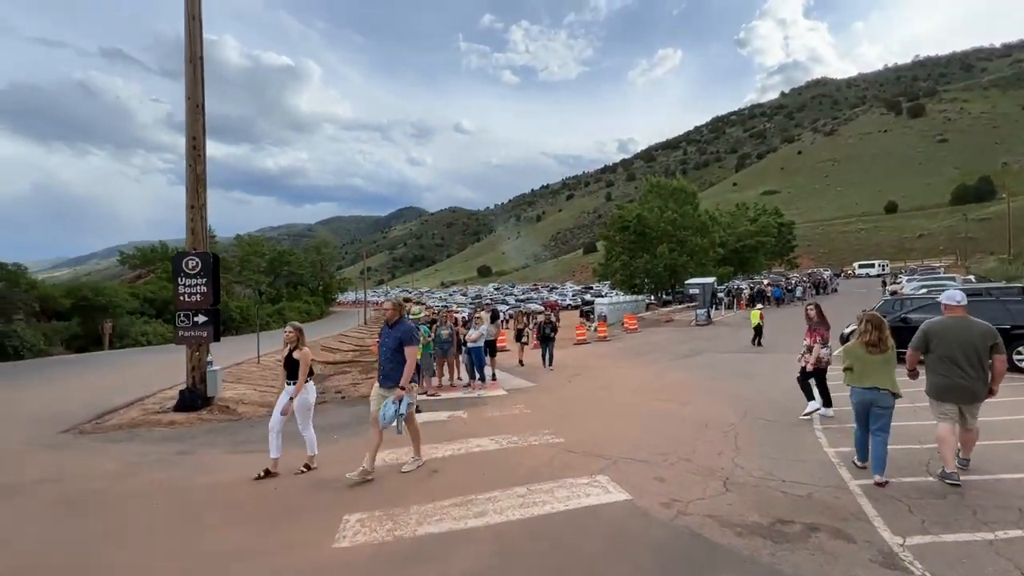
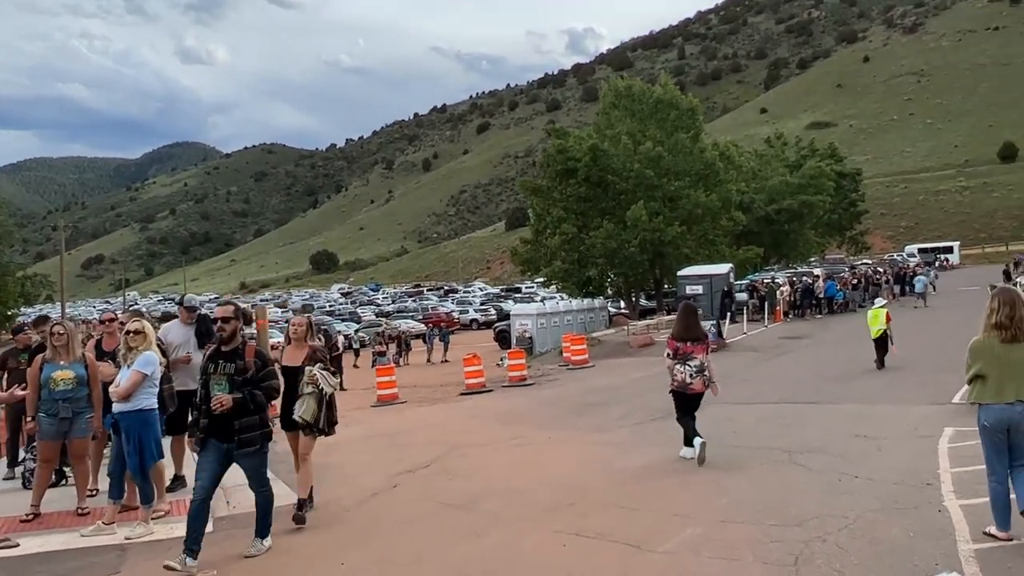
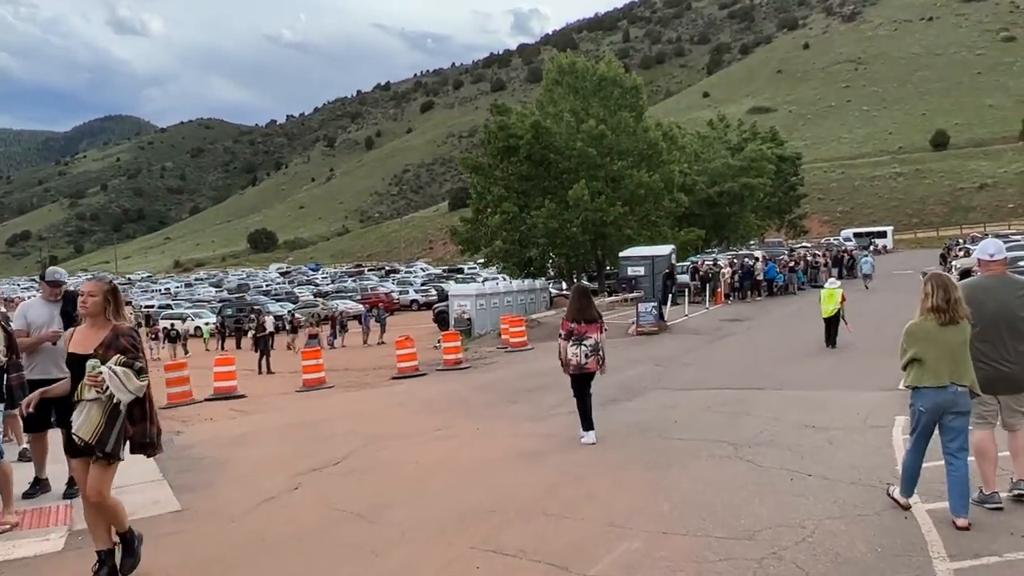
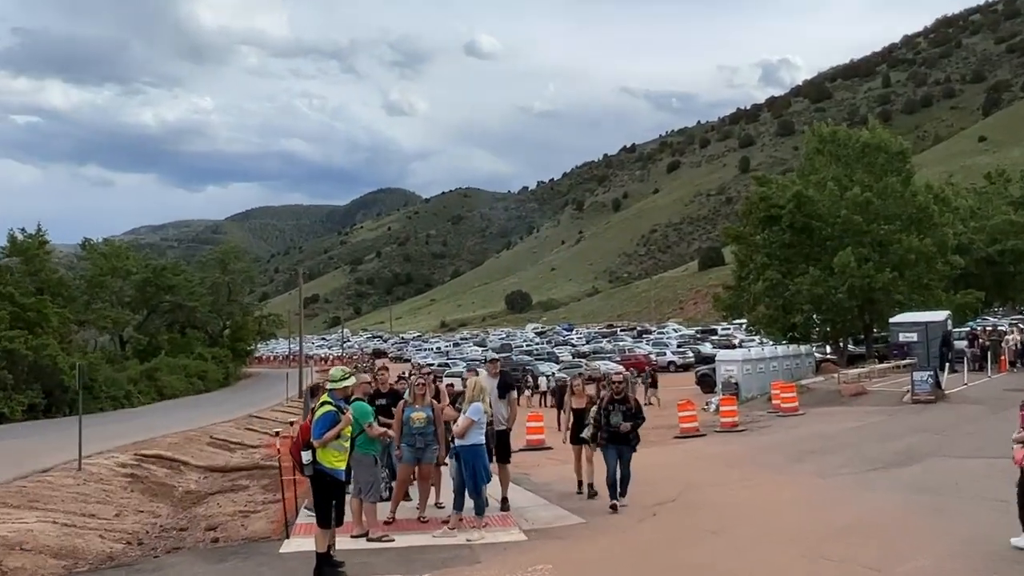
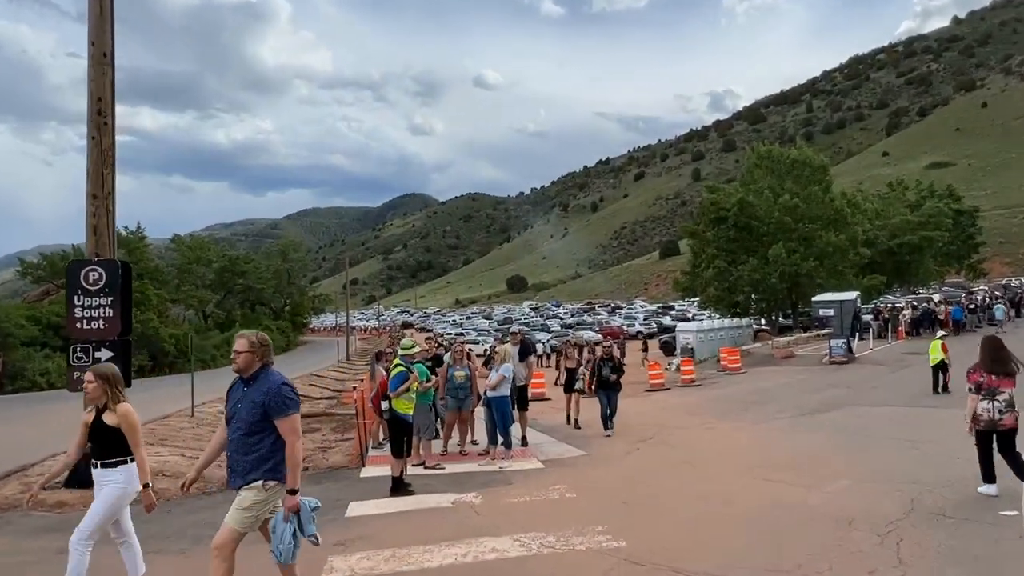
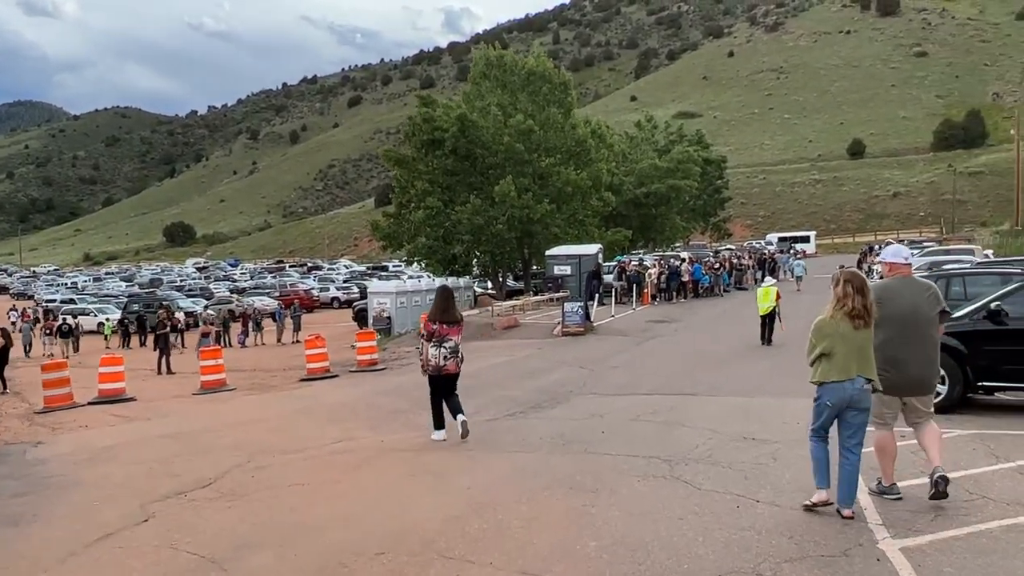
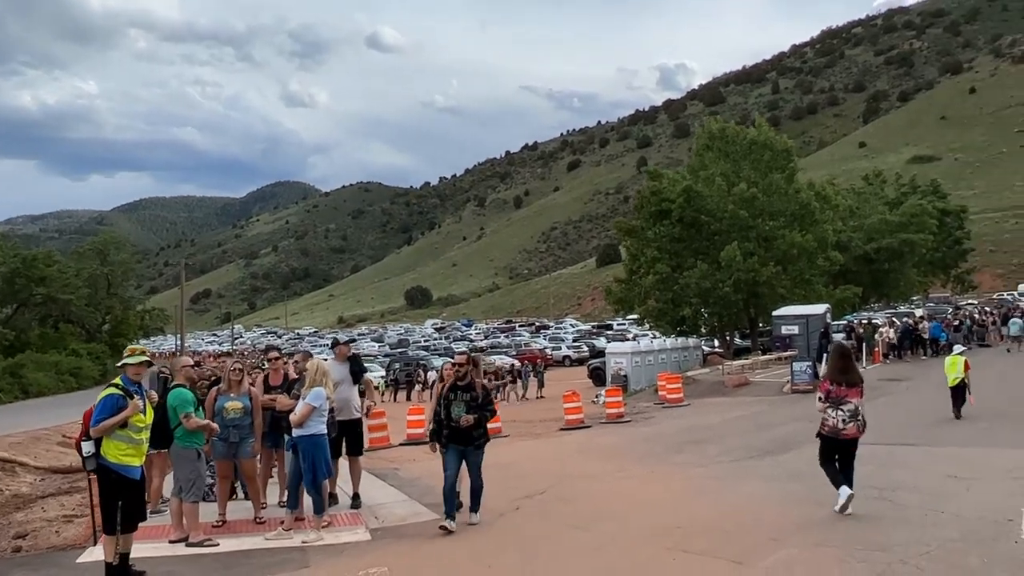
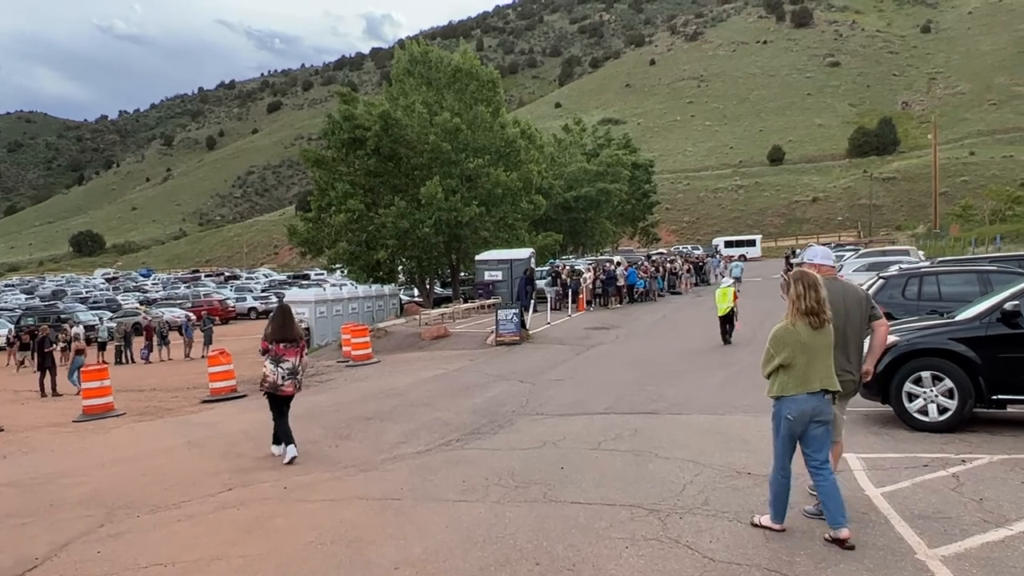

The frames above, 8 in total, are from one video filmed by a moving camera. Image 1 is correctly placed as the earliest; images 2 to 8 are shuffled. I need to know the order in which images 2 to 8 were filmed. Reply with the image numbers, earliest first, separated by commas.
5, 4, 7, 2, 3, 6, 8
